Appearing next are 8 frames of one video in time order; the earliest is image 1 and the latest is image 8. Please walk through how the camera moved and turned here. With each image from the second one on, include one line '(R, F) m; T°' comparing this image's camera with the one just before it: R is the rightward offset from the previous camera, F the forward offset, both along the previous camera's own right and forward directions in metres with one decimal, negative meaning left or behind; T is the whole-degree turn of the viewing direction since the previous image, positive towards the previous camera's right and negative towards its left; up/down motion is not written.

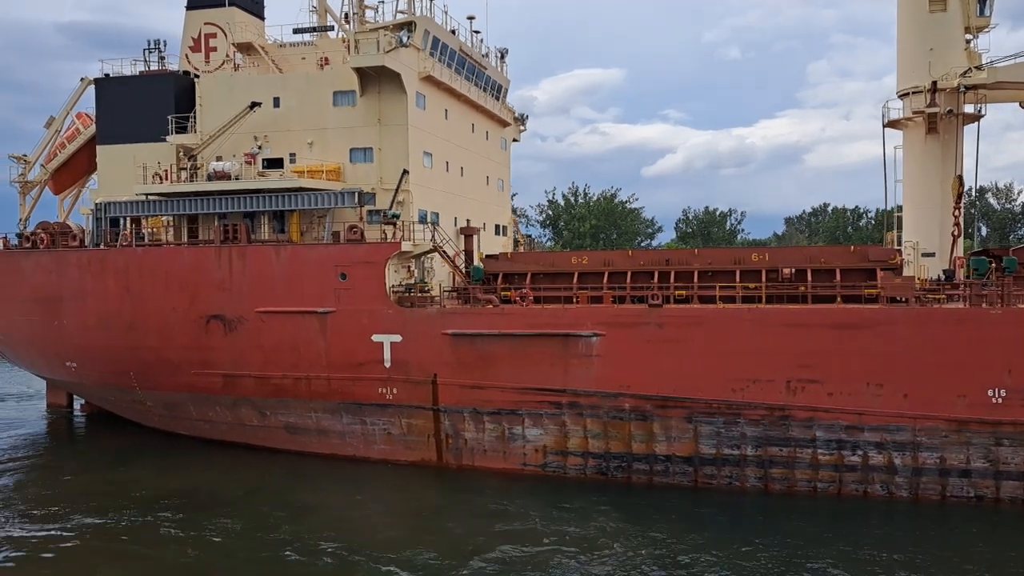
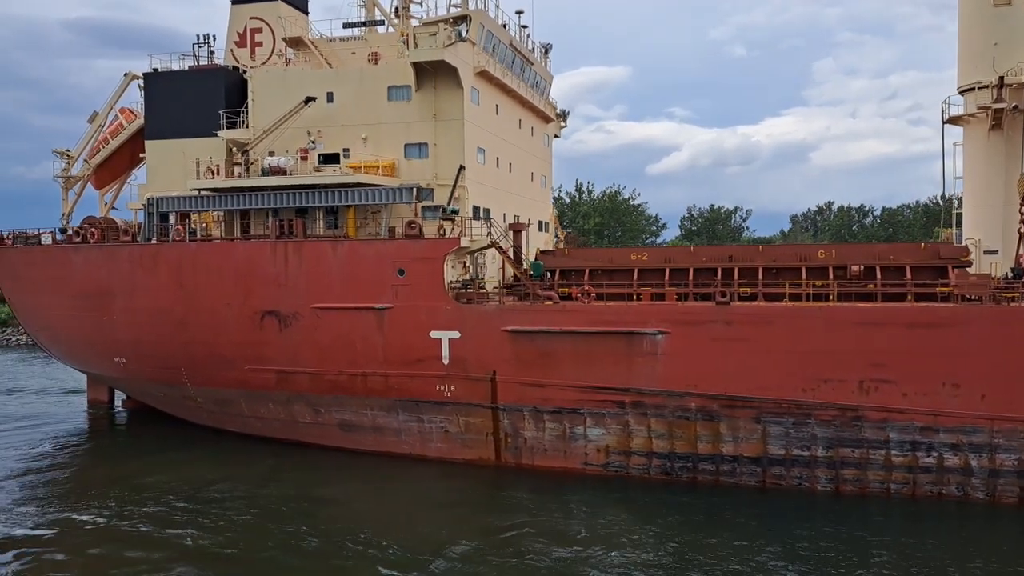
(-0.8, +0.2) m; -1°
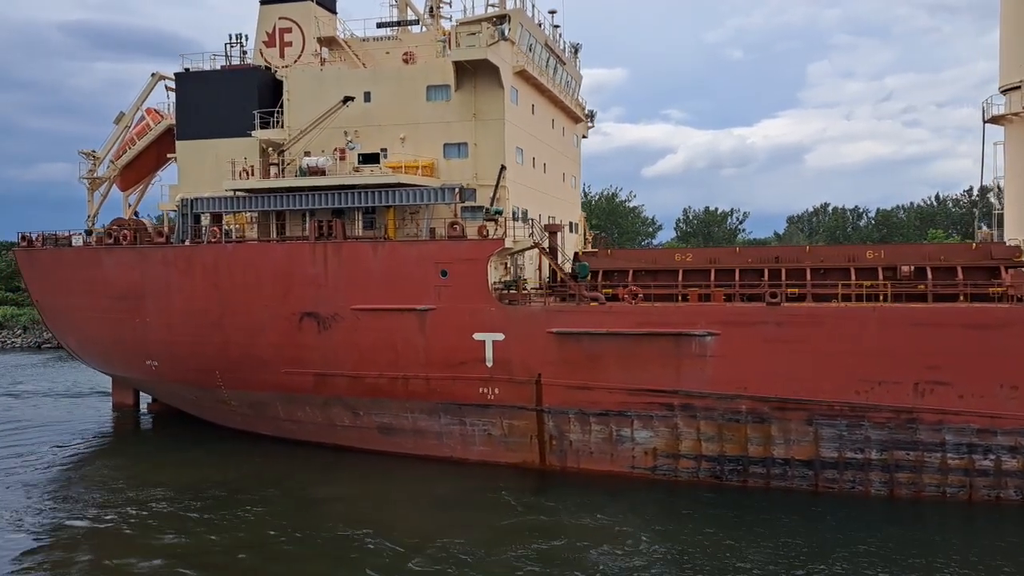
(-0.7, +0.1) m; 0°
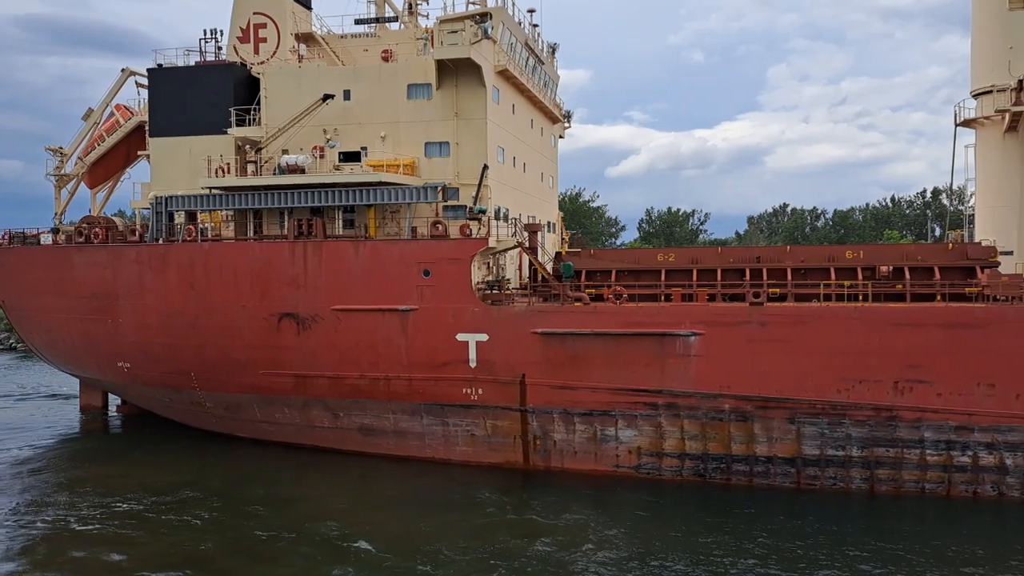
(-0.3, +0.1) m; +2°
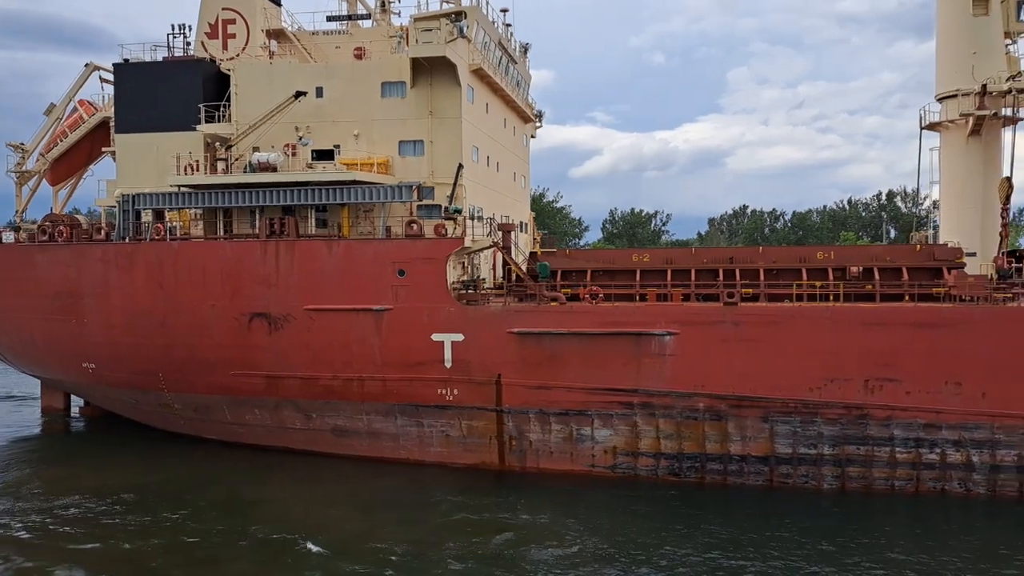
(-0.2, 0.0) m; +2°
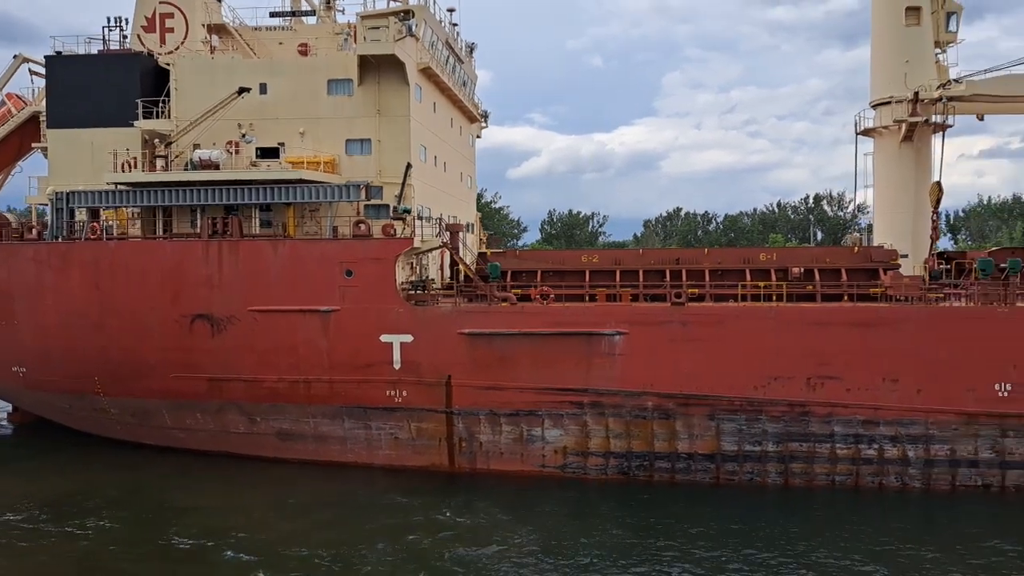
(-0.2, 0.0) m; +4°
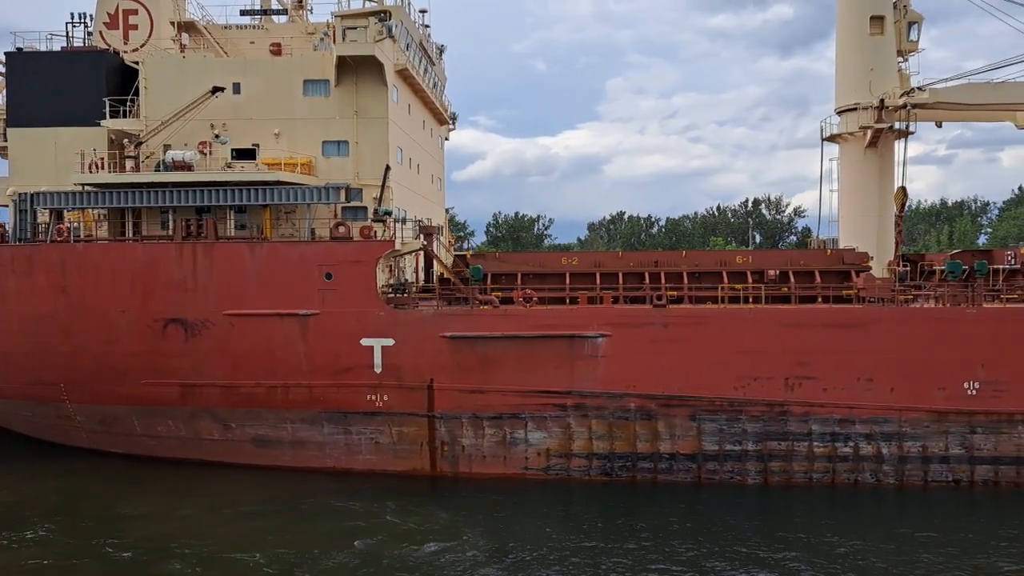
(-0.5, 0.0) m; +3°
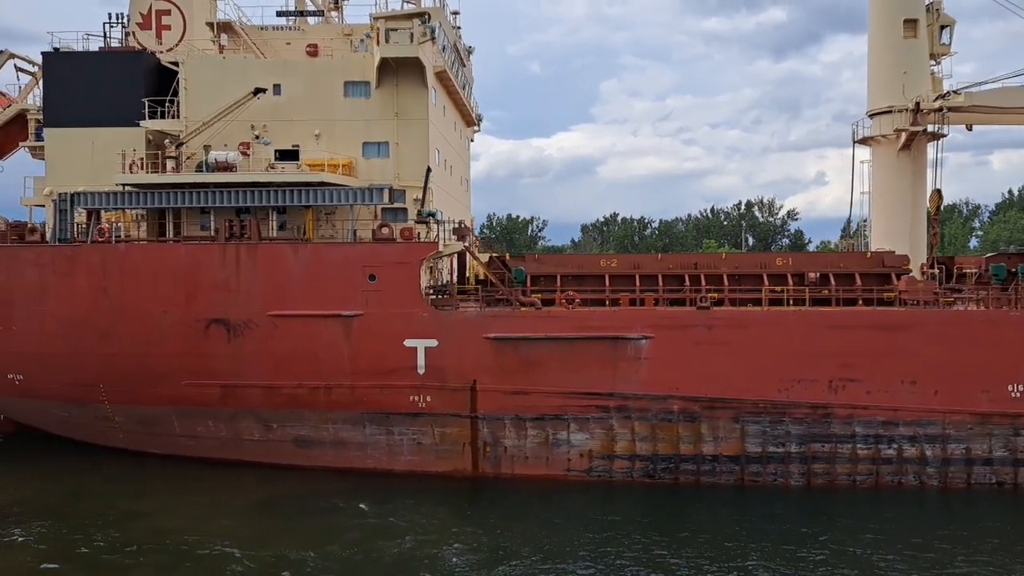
(-0.7, 0.0) m; 0°
